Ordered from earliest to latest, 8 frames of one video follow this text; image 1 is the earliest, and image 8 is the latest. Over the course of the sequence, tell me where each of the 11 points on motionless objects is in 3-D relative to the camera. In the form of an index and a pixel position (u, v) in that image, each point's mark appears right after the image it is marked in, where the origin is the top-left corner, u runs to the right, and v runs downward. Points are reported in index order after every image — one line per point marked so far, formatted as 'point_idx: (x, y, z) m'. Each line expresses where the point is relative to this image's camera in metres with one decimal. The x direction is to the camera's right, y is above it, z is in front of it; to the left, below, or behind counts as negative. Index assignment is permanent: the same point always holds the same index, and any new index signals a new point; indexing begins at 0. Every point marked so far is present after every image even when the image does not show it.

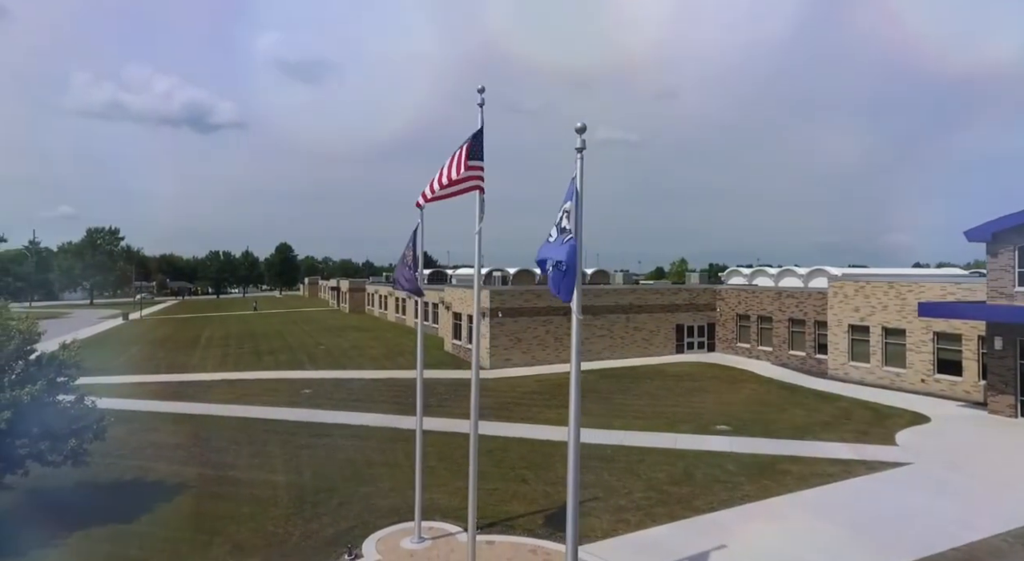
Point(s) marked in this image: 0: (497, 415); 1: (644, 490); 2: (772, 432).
0: (-0.5, -3.7, +18.0) m
1: (+2.8, -4.4, +13.9) m
2: (+6.9, -4.0, +17.4) m
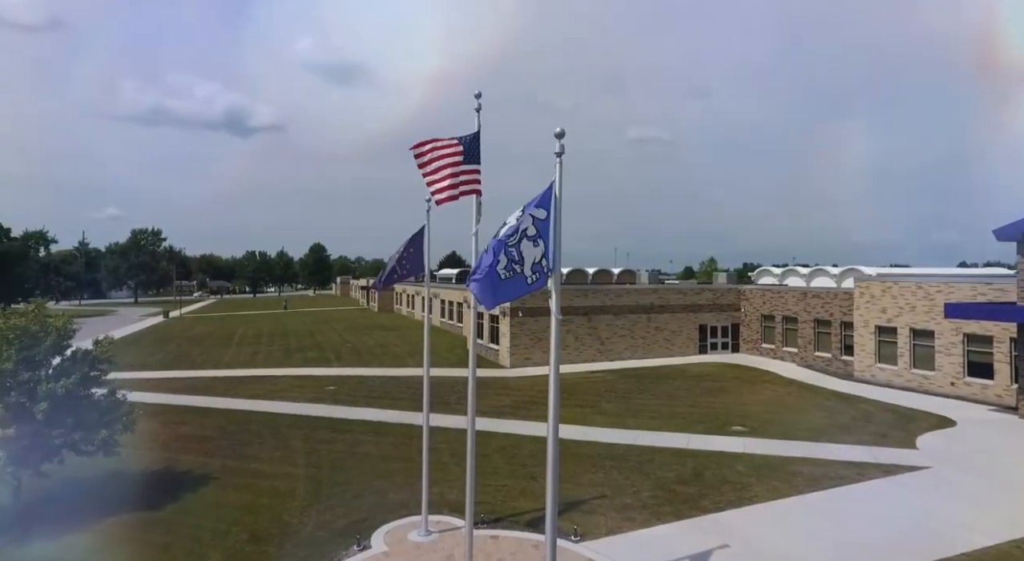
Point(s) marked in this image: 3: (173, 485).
0: (0.0, -3.7, +18.3) m
1: (+3.0, -4.5, +14.0) m
2: (+7.3, -4.0, +17.3) m
3: (-7.2, -4.4, +14.0) m
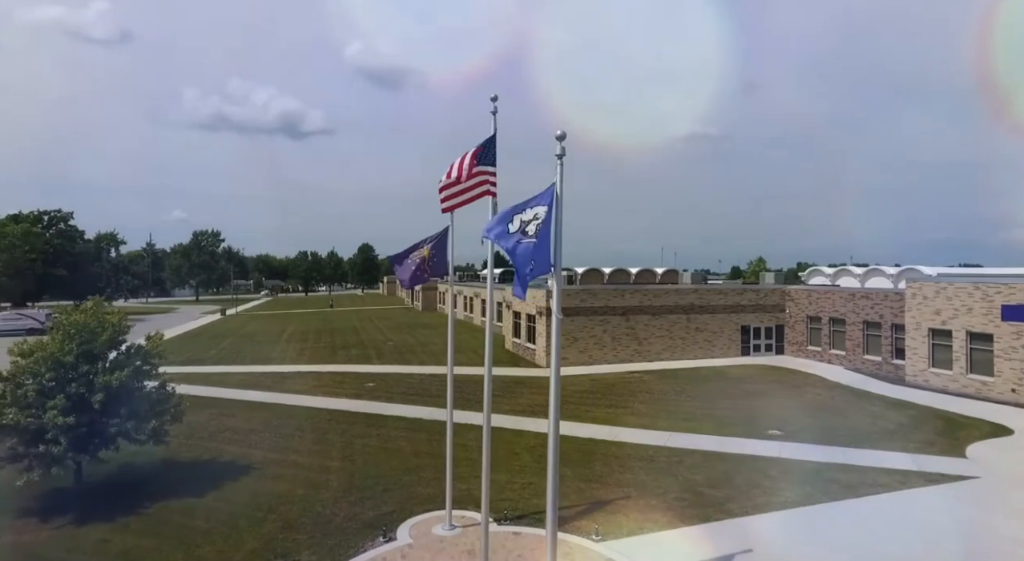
0: (+0.9, -3.7, +18.5) m
1: (+3.6, -4.5, +13.9) m
2: (+8.1, -4.0, +16.8) m
3: (-6.6, -4.4, +14.7) m
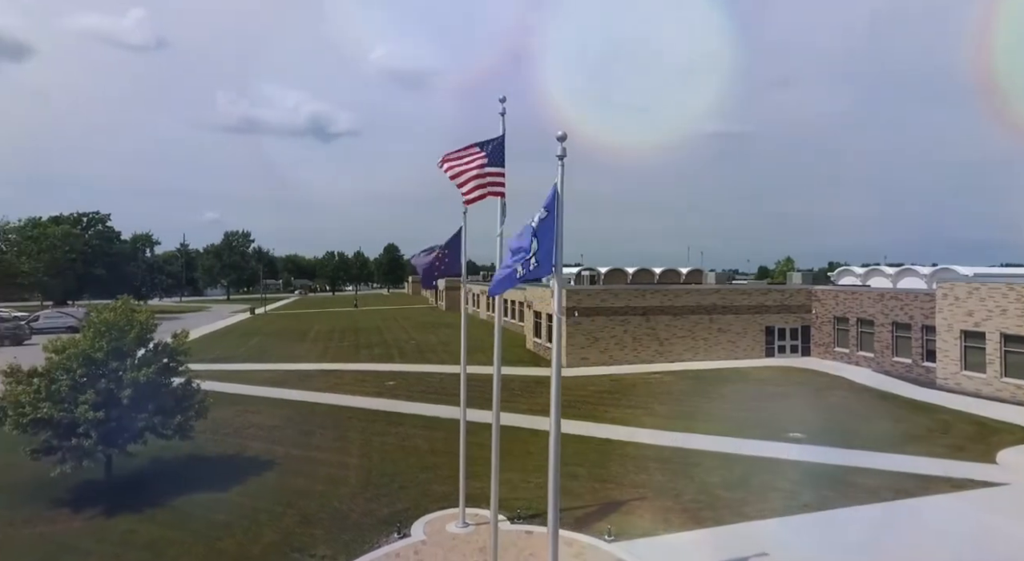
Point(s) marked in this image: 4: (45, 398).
0: (+1.4, -3.7, +18.5) m
1: (+3.9, -4.5, +13.9) m
2: (+8.6, -4.0, +16.5) m
3: (-6.3, -4.4, +15.1) m
4: (-9.4, -2.4, +13.2) m
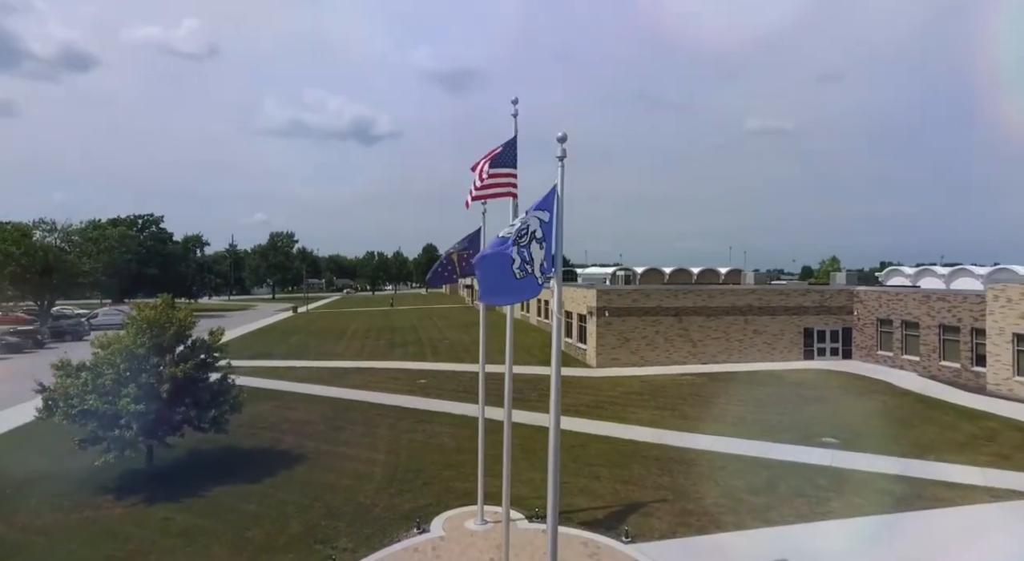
0: (+2.2, -3.7, +18.5) m
1: (+4.3, -4.5, +13.7) m
2: (+9.2, -4.1, +16.0) m
3: (-5.7, -4.3, +15.7) m
4: (-9.0, -2.4, +14.0) m
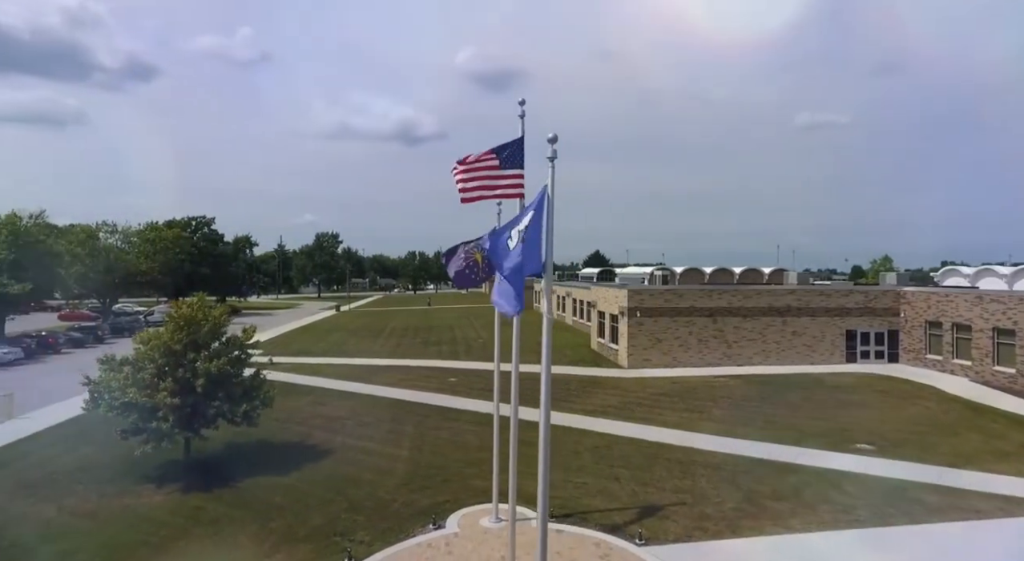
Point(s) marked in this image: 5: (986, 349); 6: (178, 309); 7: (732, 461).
0: (+2.9, -3.7, +18.3) m
1: (+4.6, -4.5, +13.4) m
2: (+9.7, -4.1, +15.3) m
3: (-5.2, -4.3, +16.2) m
4: (-8.6, -2.4, +14.8) m
5: (+15.4, -2.2, +21.3) m
6: (-8.0, -0.7, +15.6) m
7: (+5.1, -4.2, +15.2) m
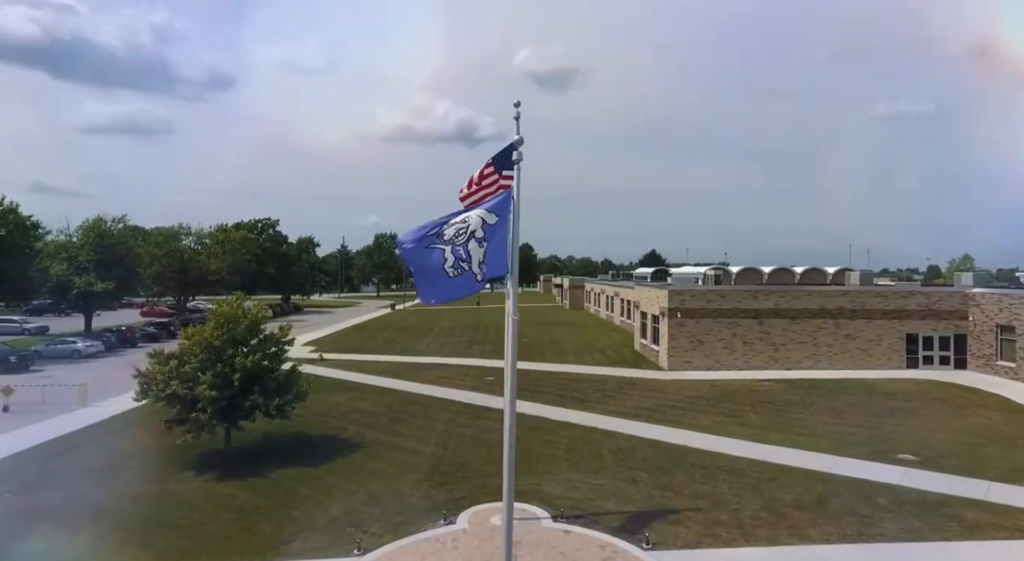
0: (+3.7, -3.7, +18.0) m
1: (+4.9, -4.5, +12.9) m
2: (+10.1, -4.1, +14.2) m
3: (-4.6, -4.3, +16.8) m
4: (-8.1, -2.3, +15.8) m
5: (+16.5, -2.2, +19.5) m
6: (-7.4, -0.7, +16.6) m
7: (+5.5, -4.2, +14.6) m
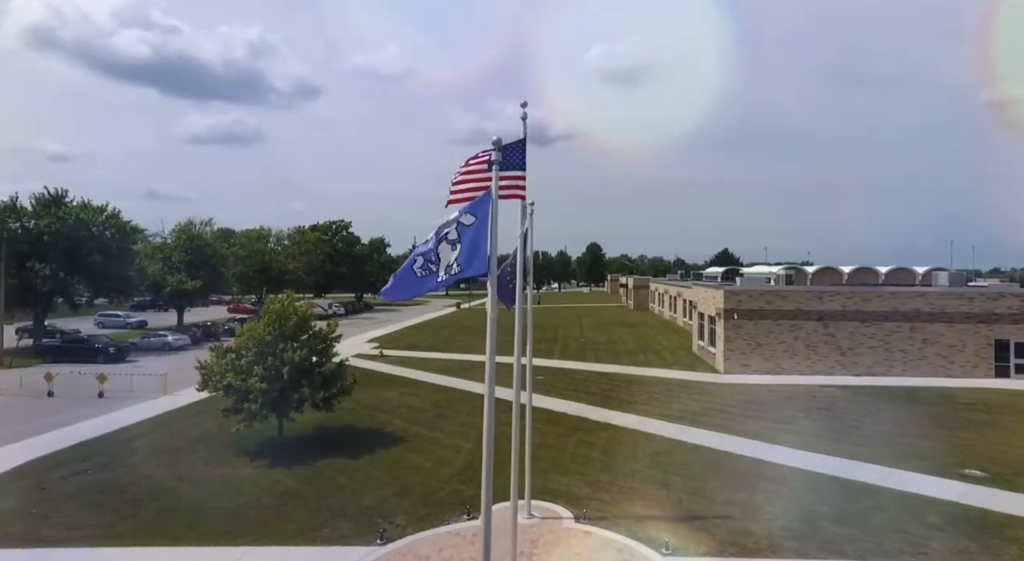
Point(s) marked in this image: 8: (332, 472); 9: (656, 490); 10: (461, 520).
0: (+4.8, -3.7, +17.3) m
1: (+5.2, -4.5, +12.1) m
2: (+10.6, -4.1, +12.7) m
3: (-3.6, -4.3, +17.3) m
4: (-7.2, -2.3, +16.8) m
5: (+17.7, -2.2, +17.1) m
6: (-6.4, -0.6, +17.4) m
7: (+6.1, -4.2, +13.8) m
8: (-4.3, -4.6, +15.6) m
9: (+3.0, -4.3, +13.6) m
10: (-1.0, -4.7, +12.9) m
